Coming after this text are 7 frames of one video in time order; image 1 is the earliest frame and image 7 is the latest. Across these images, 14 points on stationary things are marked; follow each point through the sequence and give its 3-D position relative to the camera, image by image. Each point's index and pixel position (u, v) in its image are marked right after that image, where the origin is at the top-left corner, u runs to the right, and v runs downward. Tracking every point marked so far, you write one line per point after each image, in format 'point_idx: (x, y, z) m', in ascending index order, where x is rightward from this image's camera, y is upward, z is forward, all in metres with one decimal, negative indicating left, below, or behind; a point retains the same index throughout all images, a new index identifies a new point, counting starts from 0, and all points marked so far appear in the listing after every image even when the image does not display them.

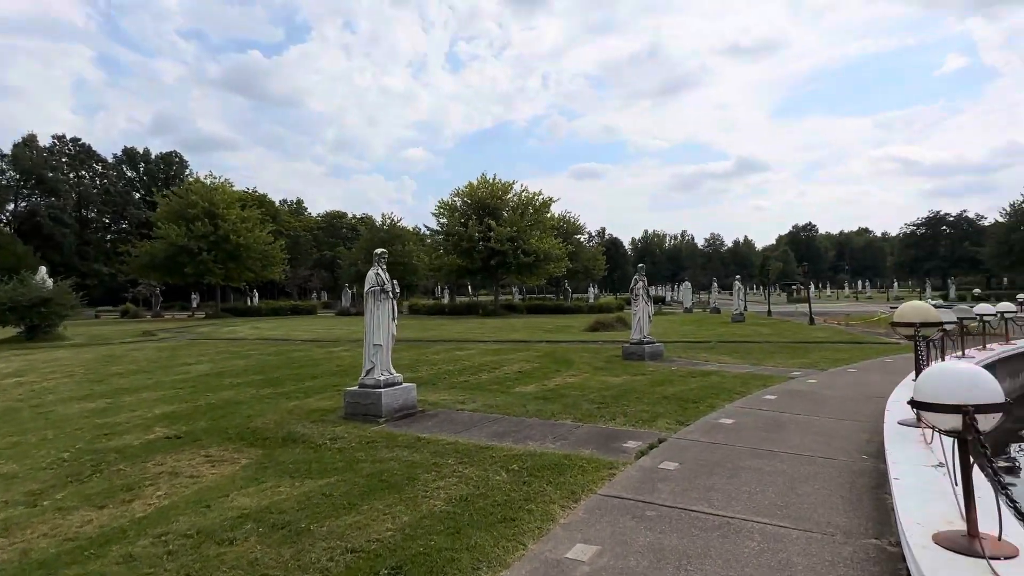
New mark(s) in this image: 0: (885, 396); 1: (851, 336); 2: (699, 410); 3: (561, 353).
0: (+5.4, -1.6, +8.6) m
1: (+10.3, -1.5, +18.0) m
2: (+2.4, -1.6, +7.7) m
3: (+1.2, -1.6, +14.7) m
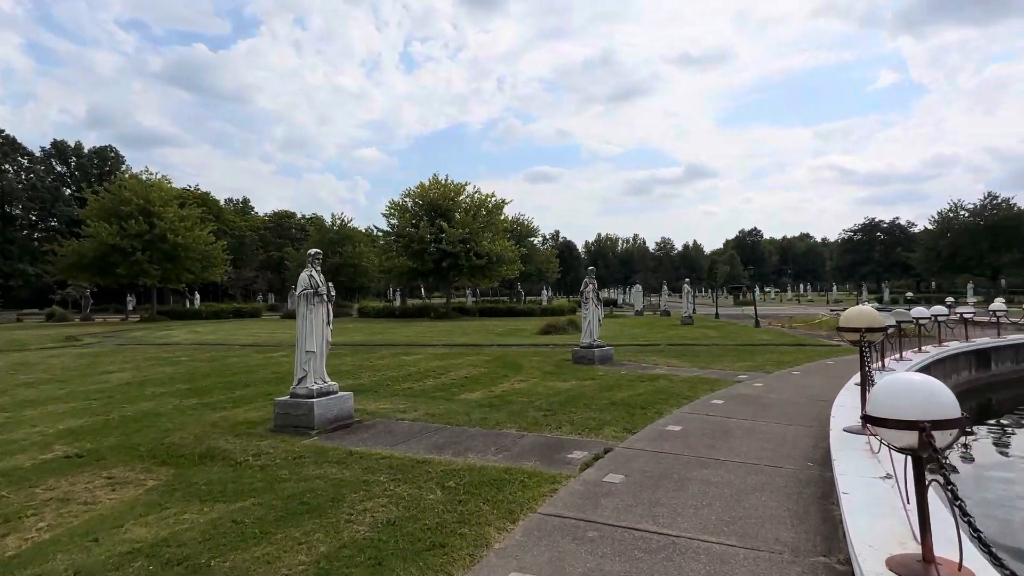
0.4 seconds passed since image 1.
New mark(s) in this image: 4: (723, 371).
0: (+4.6, -1.6, +8.6) m
1: (+8.8, -1.6, +18.4) m
2: (+1.7, -1.6, +7.5) m
3: (0.0, -1.7, +14.5) m
4: (+4.2, -1.6, +11.6) m
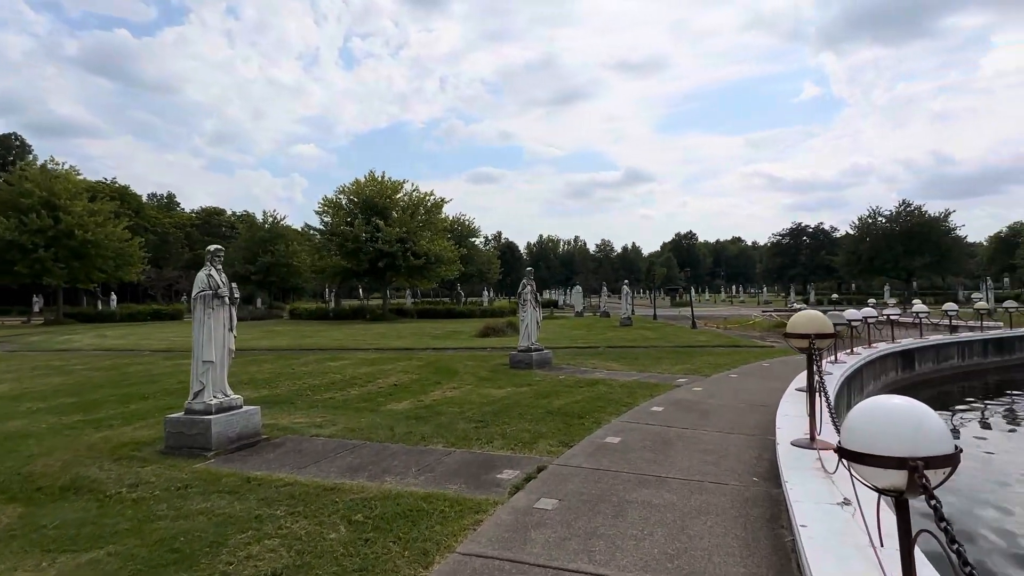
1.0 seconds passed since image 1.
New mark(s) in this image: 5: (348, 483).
0: (+3.7, -1.7, +8.4) m
1: (+6.8, -1.6, +18.5) m
2: (+0.8, -1.7, +7.0) m
3: (-1.5, -1.7, +13.8) m
4: (+2.9, -1.7, +11.3) m
5: (-1.4, -1.7, +5.1) m
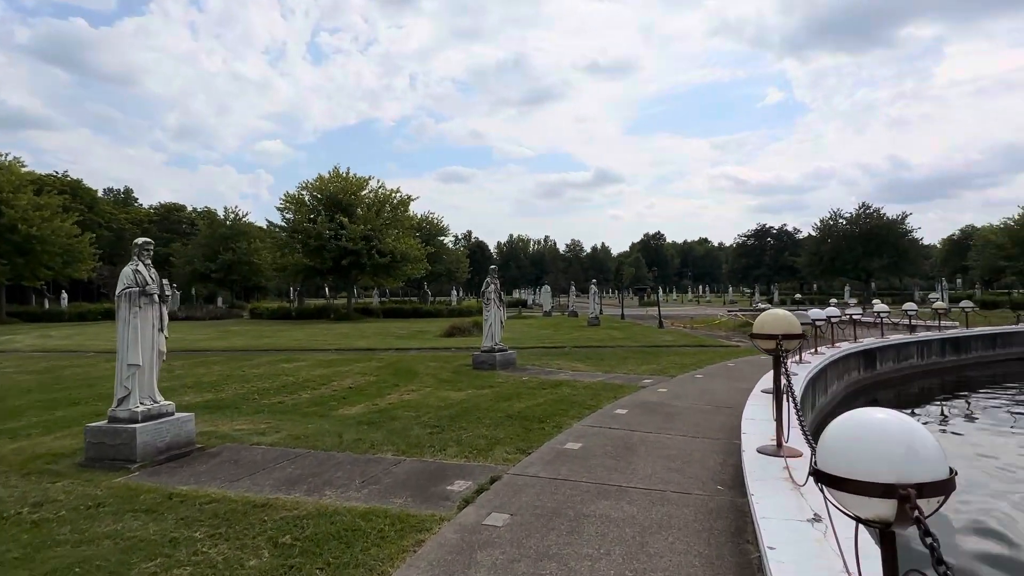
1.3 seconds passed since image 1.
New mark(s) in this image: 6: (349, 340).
0: (+3.1, -1.7, +8.3) m
1: (+5.8, -1.6, +18.5) m
2: (+0.3, -1.6, +6.7) m
3: (-2.4, -1.7, +13.3) m
4: (+2.2, -1.7, +11.1) m
5: (-1.8, -1.7, +4.7) m
6: (-5.4, -1.7, +19.4) m
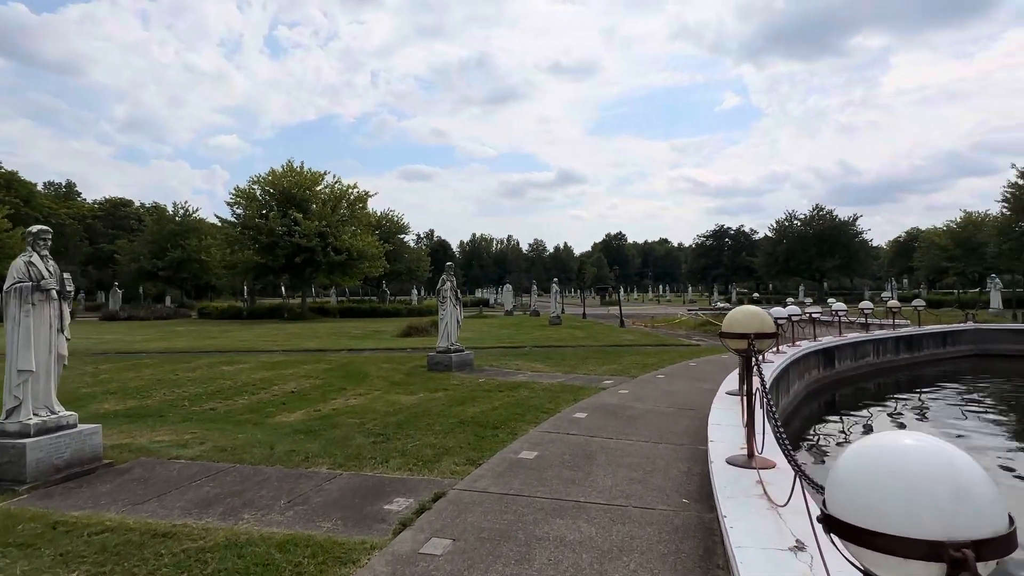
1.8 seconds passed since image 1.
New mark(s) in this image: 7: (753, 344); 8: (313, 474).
0: (+2.5, -1.6, +7.9) m
1: (+4.5, -1.6, +18.3) m
2: (-0.2, -1.6, +6.2) m
3: (-3.3, -1.6, +12.6) m
4: (+1.4, -1.6, +10.7) m
5: (-2.2, -1.6, +4.0) m
6: (-6.7, -1.7, +18.5) m
7: (+1.6, -0.4, +4.0) m
8: (-1.8, -1.7, +5.3) m
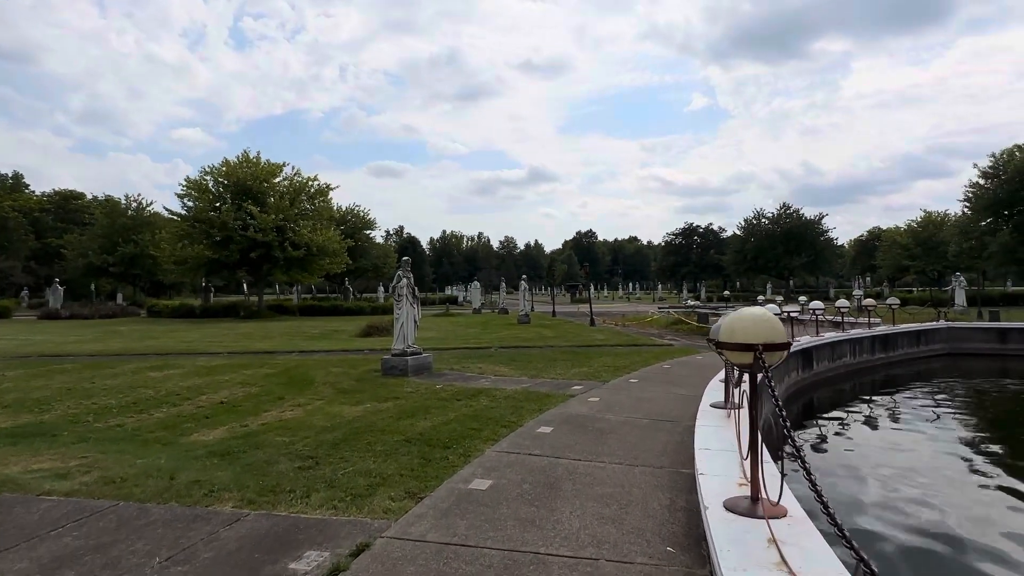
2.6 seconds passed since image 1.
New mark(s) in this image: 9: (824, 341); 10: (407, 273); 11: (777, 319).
0: (+2.0, -1.6, +7.1) m
1: (+3.5, -1.5, +17.6) m
2: (-0.6, -1.6, +5.3) m
3: (-4.0, -1.6, +11.5) m
4: (+0.7, -1.6, +9.8) m
5: (-2.5, -1.6, +3.0) m
6: (-7.7, -1.6, +17.3) m
7: (+1.3, -0.3, +3.2) m
8: (-2.2, -1.6, +4.3) m
9: (+7.2, -1.2, +13.7) m
10: (-2.0, +0.3, +11.3) m
11: (+1.5, -0.2, +3.3) m
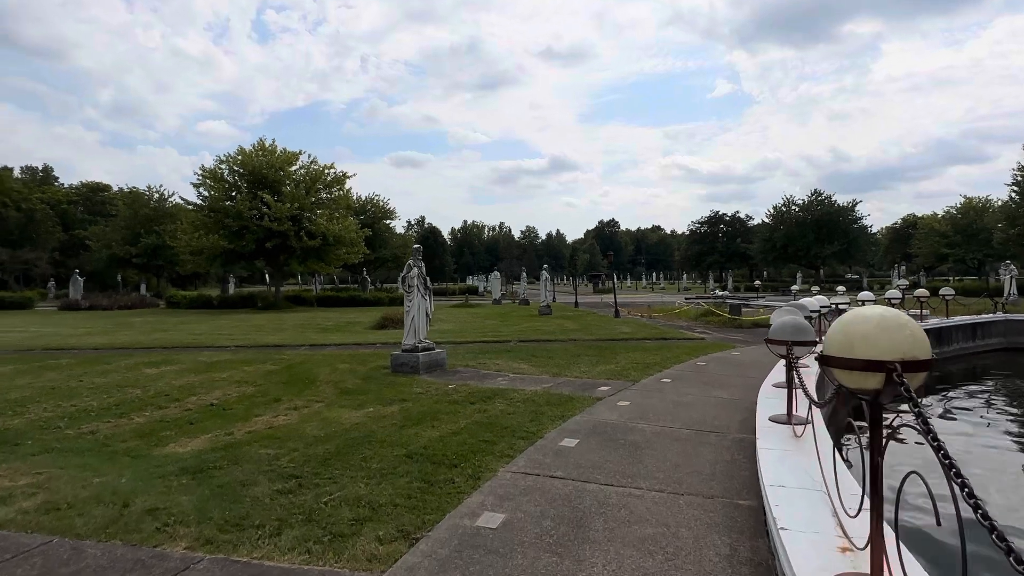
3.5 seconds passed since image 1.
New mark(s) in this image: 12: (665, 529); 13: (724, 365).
0: (+2.2, -1.5, +6.1) m
1: (+4.0, -1.2, +16.5) m
2: (-0.5, -1.5, +4.4) m
3: (-3.7, -1.4, +10.8) m
4: (+1.0, -1.4, +8.9) m
5: (-2.5, -1.6, +2.2) m
6: (-7.1, -1.3, +16.7) m
7: (+1.4, -0.3, +2.2) m
8: (-2.1, -1.6, +3.4) m
9: (+7.6, -1.0, +12.5) m
10: (-1.7, +0.5, +10.5) m
11: (+1.5, -0.1, +2.4) m
12: (+1.0, -1.5, +3.7) m
13: (+3.8, -1.4, +10.6) m
